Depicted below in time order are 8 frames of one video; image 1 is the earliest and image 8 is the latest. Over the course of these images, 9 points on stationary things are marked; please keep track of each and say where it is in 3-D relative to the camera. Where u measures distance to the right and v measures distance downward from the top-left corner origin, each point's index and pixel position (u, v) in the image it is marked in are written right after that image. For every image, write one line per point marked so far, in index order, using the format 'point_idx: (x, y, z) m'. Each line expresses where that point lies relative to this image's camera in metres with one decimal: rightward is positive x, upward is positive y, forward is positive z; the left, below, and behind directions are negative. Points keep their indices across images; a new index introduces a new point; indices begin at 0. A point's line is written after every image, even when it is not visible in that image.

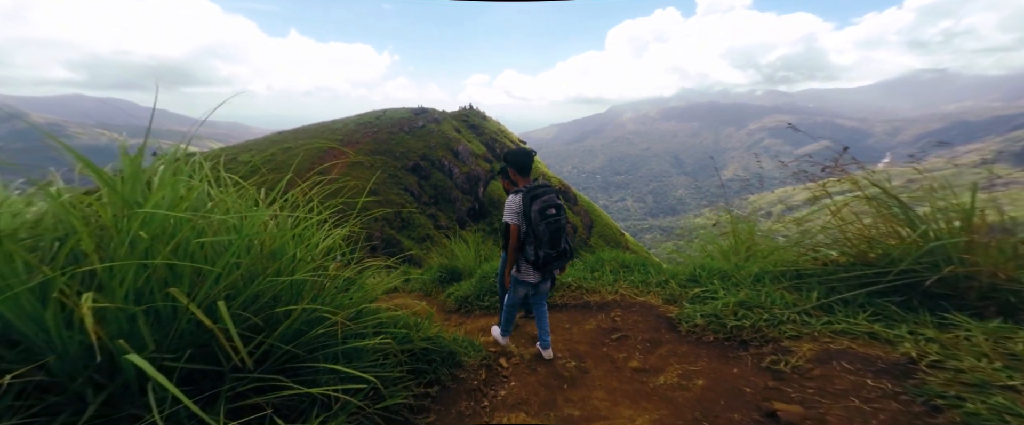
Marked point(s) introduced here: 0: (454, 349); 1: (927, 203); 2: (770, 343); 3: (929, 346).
0: (-0.5, -1.2, +3.3) m
1: (+3.4, +0.1, +3.1) m
2: (+2.0, -1.0, +2.9) m
3: (+2.7, -0.8, +2.4) m
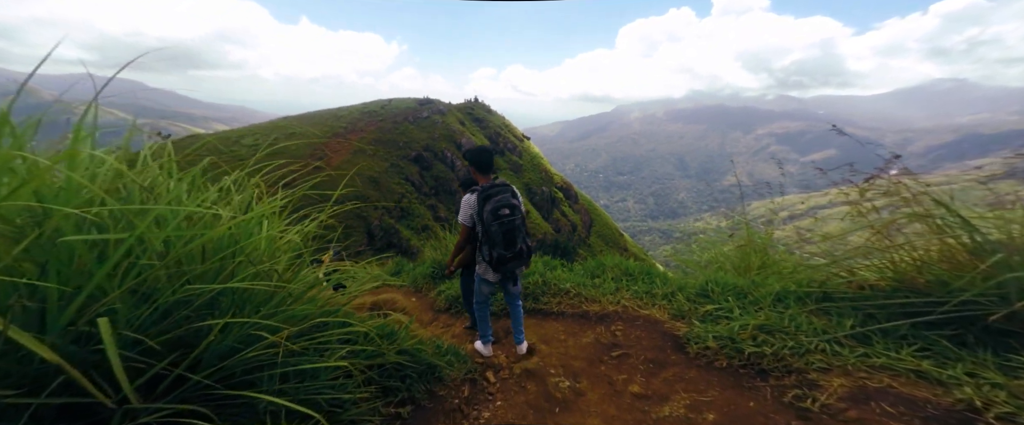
0: (-0.6, -1.2, +2.9) m
1: (+3.4, -0.1, +2.7) m
2: (+1.9, -1.1, +2.5) m
3: (+2.6, -1.0, +2.0) m
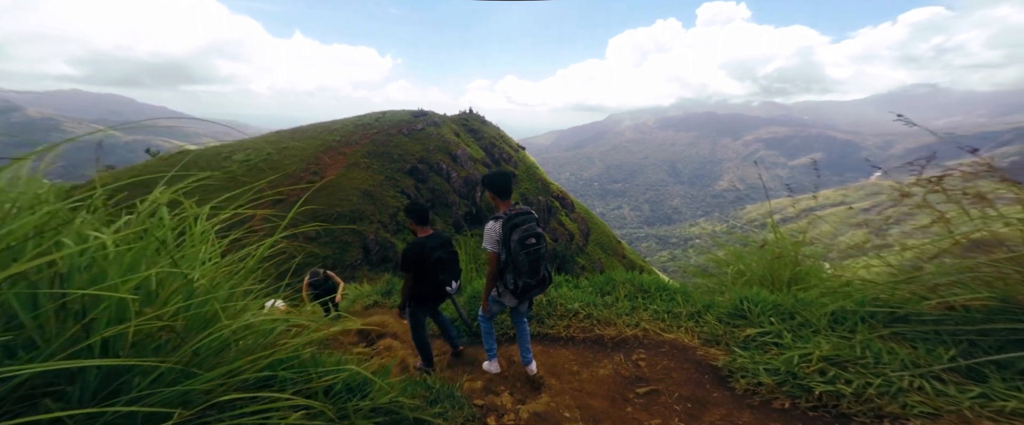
0: (-0.6, -1.3, +2.3) m
1: (+3.4, -0.1, +2.2) m
2: (+1.9, -1.1, +2.0) m
3: (+2.6, -0.9, +1.5) m
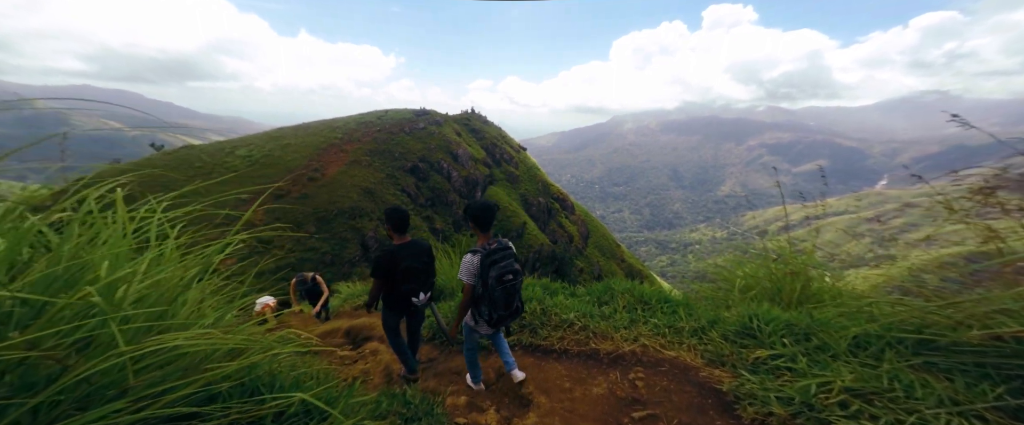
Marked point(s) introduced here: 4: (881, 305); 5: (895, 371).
0: (-0.7, -1.3, +2.1) m
1: (+3.3, -0.2, +1.9) m
2: (+1.8, -1.2, +1.7) m
3: (+2.5, -1.0, +1.2) m
4: (+2.8, -0.7, +2.8) m
5: (+2.2, -0.9, +2.2) m
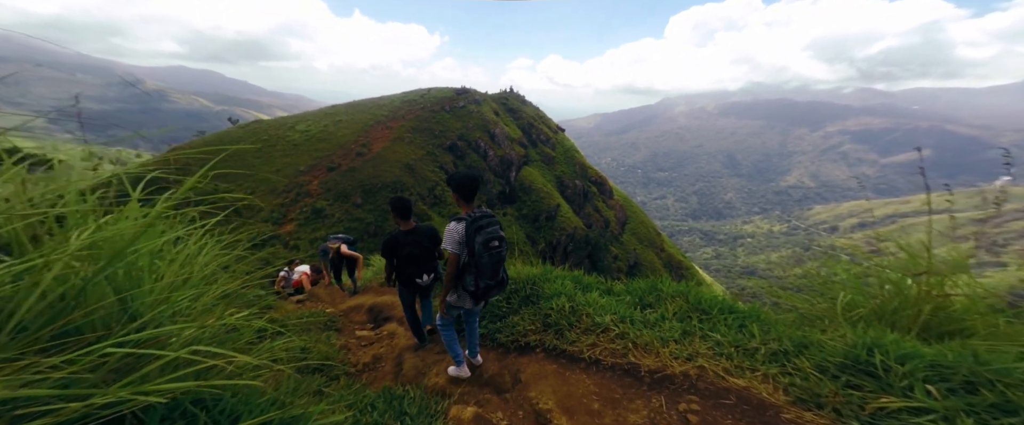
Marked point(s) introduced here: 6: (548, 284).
0: (-0.7, -1.1, +1.6) m
1: (+3.3, -0.2, +0.9) m
2: (+1.8, -1.1, +0.9) m
3: (+2.4, -1.1, +0.3) m
4: (+2.8, -0.7, +1.9) m
5: (+2.2, -0.9, +1.3) m
6: (+0.4, -0.9, +4.3) m
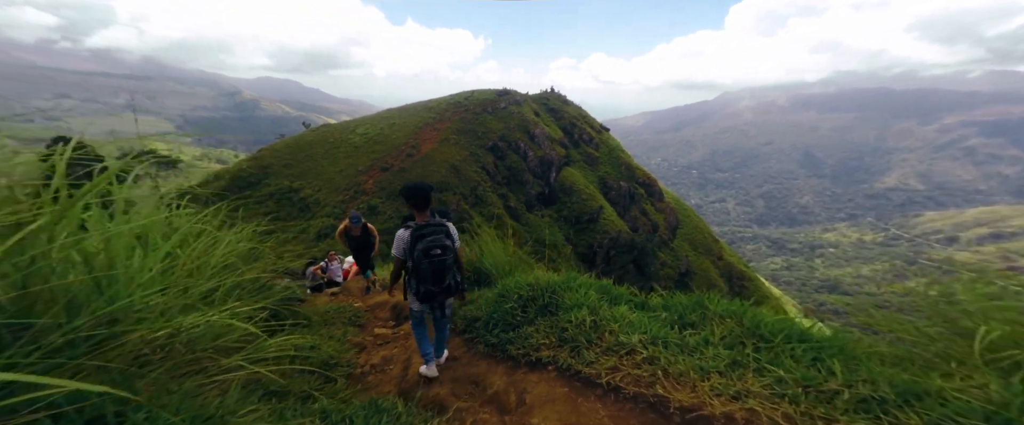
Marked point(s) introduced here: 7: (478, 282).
0: (-0.9, -1.0, +1.2) m
1: (+3.0, -0.2, 0.0) m
2: (+1.5, -1.1, +0.2) m
3: (+2.0, -1.0, -0.5) m
4: (+2.7, -0.6, +1.0) m
5: (+2.0, -0.8, +0.6) m
6: (+0.6, -0.8, +3.7) m
7: (-0.5, -1.0, +5.7) m
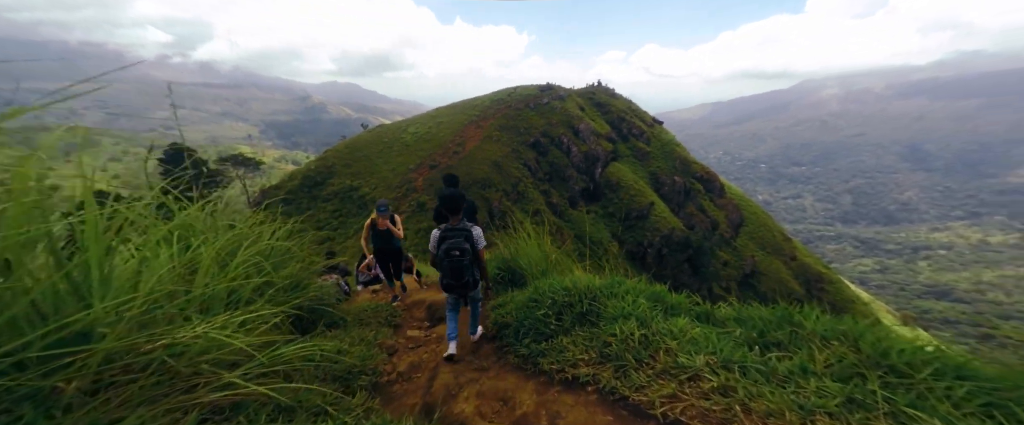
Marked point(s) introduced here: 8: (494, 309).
0: (-0.9, -1.0, +0.8) m
1: (+2.8, -0.1, -0.9) m
2: (+1.3, -1.0, -0.5) m
3: (+1.7, -0.9, -1.2) m
4: (+2.6, -0.6, +0.2) m
5: (+1.8, -0.8, -0.2) m
6: (+0.9, -0.8, +3.2) m
7: (0.0, -1.0, +5.2) m
8: (-0.2, -1.2, +4.4) m
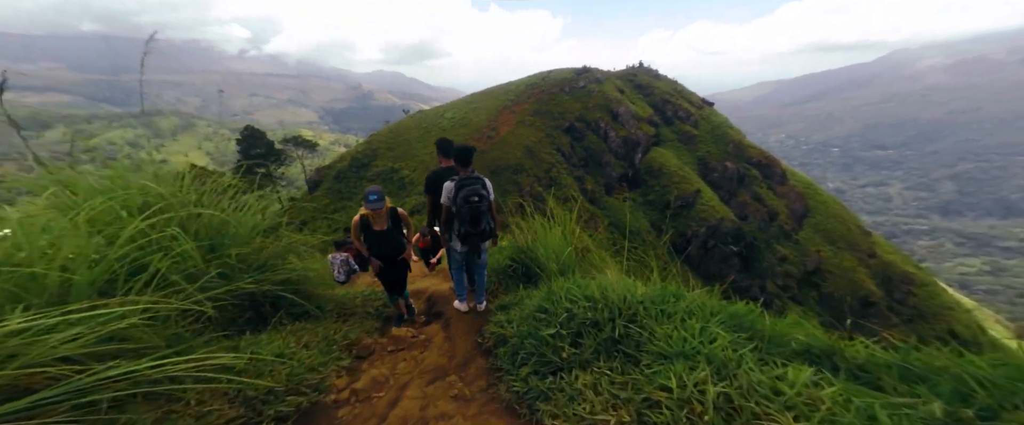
0: (-1.2, -0.8, -0.1) m
1: (+2.4, -0.1, -2.2) m
2: (+0.9, -1.0, -1.6) m
3: (+1.3, -0.9, -2.4) m
4: (+2.2, -0.5, -1.1) m
5: (+1.4, -0.7, -1.4) m
6: (+0.8, -0.6, +2.0) m
7: (+0.2, -0.7, +4.2) m
8: (-0.2, -0.9, +3.3) m
